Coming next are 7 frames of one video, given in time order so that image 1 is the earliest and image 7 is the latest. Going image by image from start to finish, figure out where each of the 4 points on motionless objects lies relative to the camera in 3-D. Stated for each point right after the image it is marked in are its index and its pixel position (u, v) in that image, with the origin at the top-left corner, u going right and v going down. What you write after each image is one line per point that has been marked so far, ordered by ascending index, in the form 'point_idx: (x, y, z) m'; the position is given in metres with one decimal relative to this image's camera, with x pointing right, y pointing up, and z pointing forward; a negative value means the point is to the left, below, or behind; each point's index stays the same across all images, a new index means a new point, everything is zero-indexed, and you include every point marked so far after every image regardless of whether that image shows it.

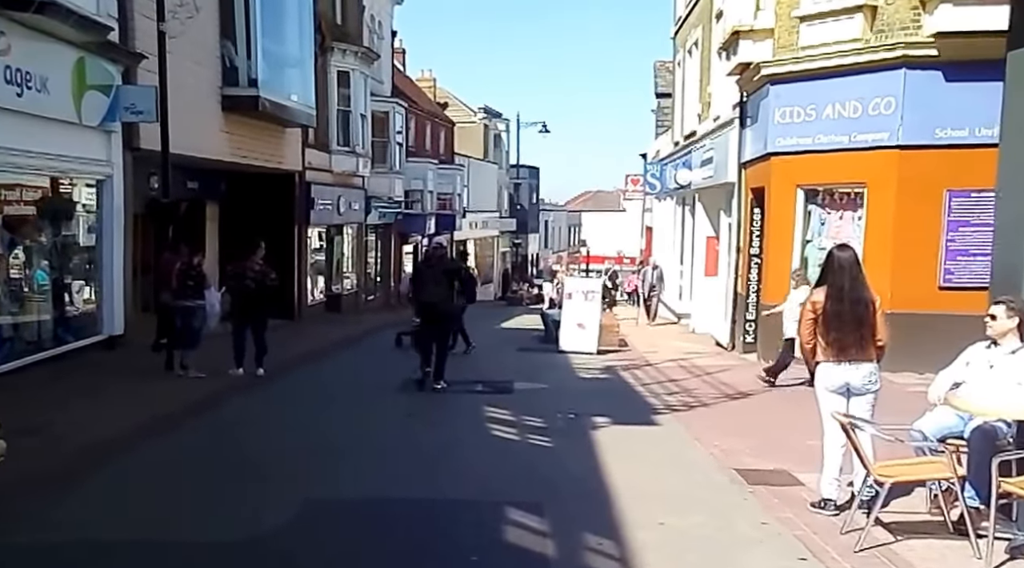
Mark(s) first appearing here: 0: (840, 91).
0: (+4.6, +2.7, +13.6) m
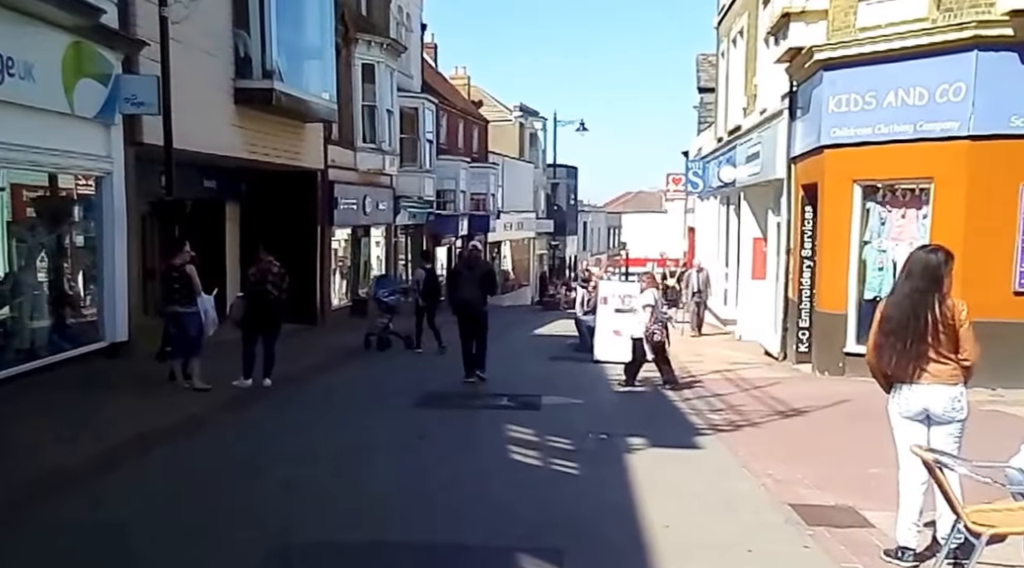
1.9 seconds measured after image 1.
0: (+5.0, +2.6, +12.4) m
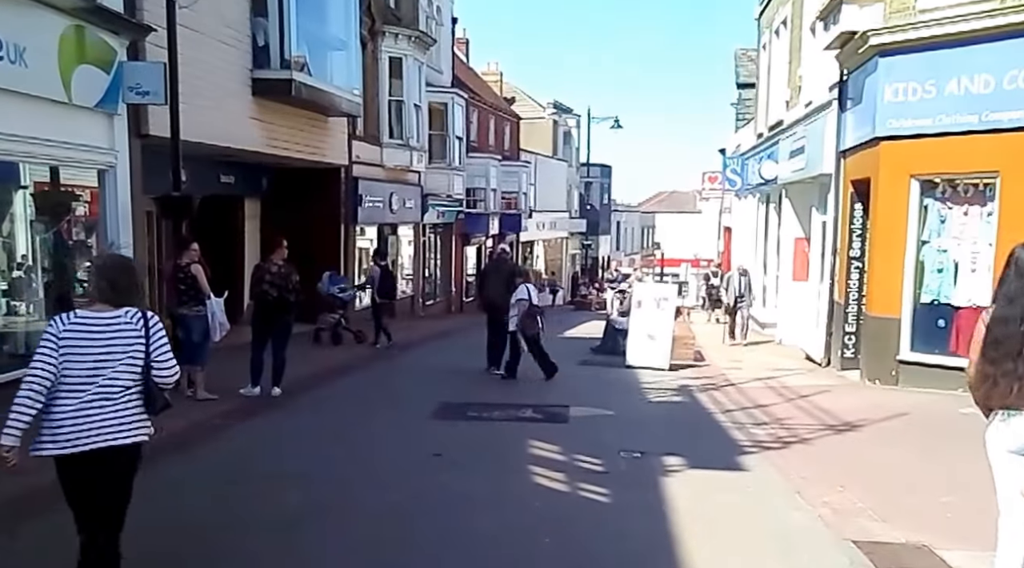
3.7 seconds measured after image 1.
0: (+5.3, +2.6, +11.3) m
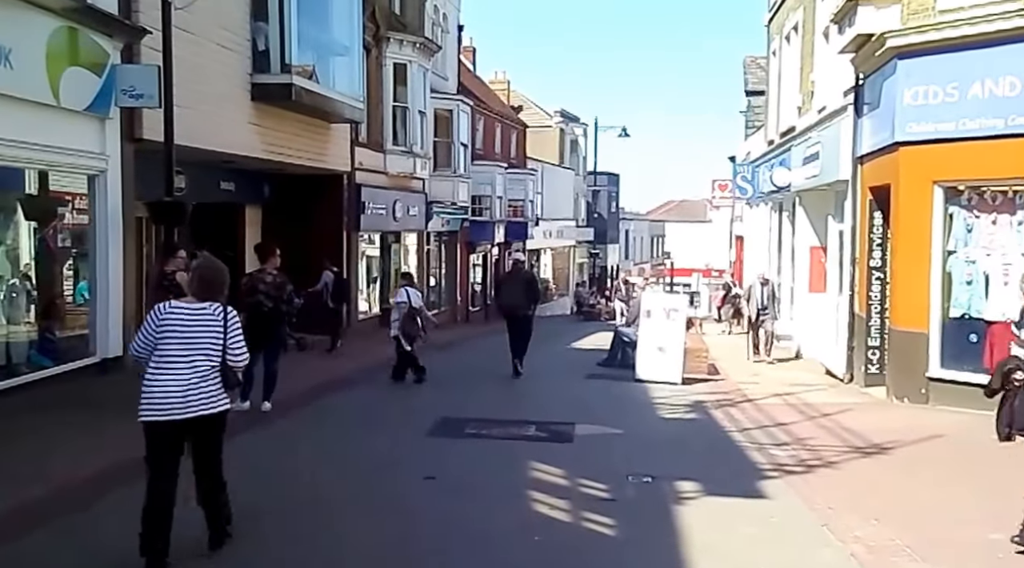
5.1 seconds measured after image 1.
0: (+5.4, +2.5, +10.9) m
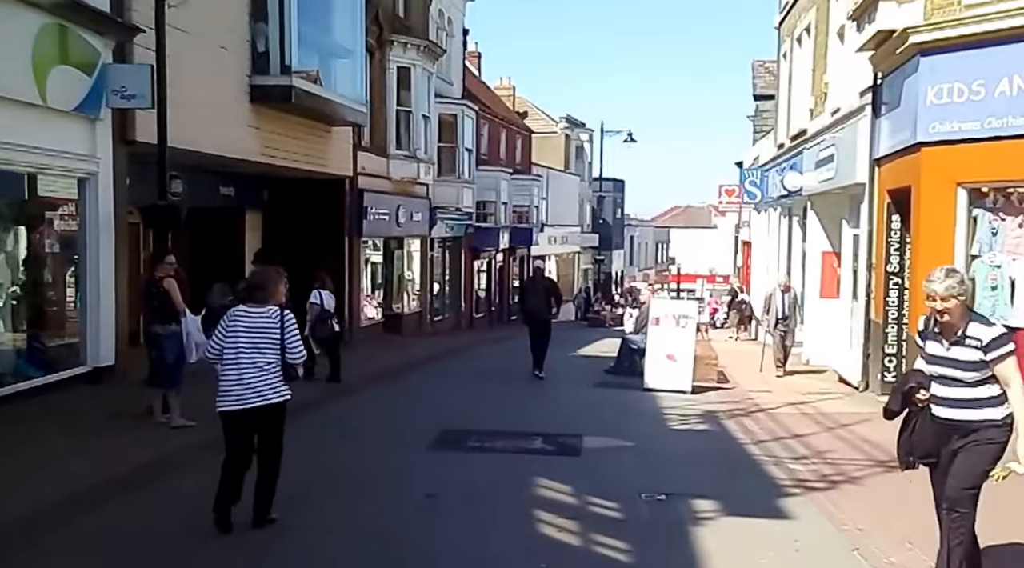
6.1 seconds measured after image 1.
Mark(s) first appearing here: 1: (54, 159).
0: (+5.5, +2.4, +10.4) m
1: (-4.7, +1.3, +10.0) m
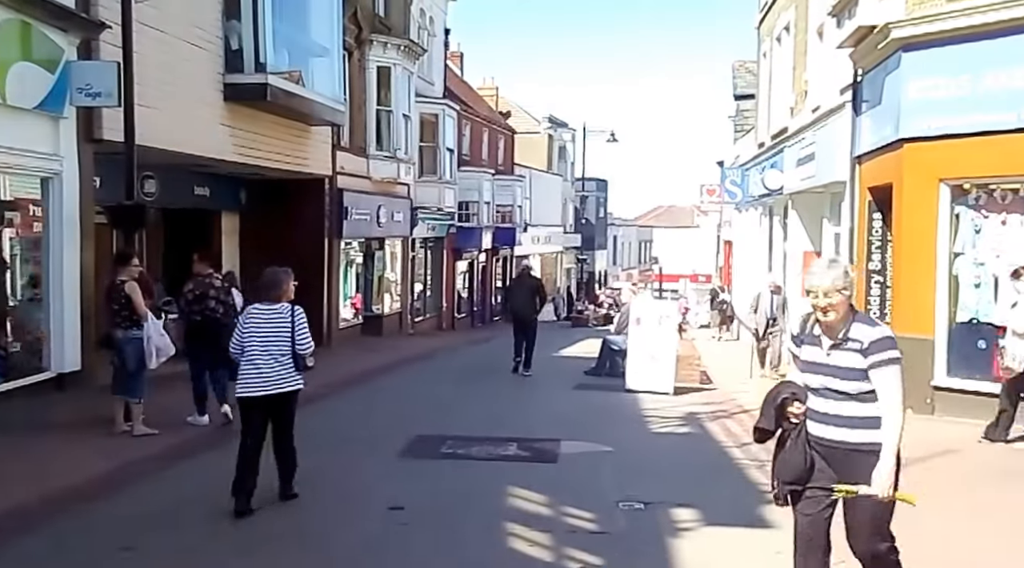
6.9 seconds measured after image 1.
0: (+5.2, +2.4, +10.3) m
1: (-5.0, +1.3, +9.8) m
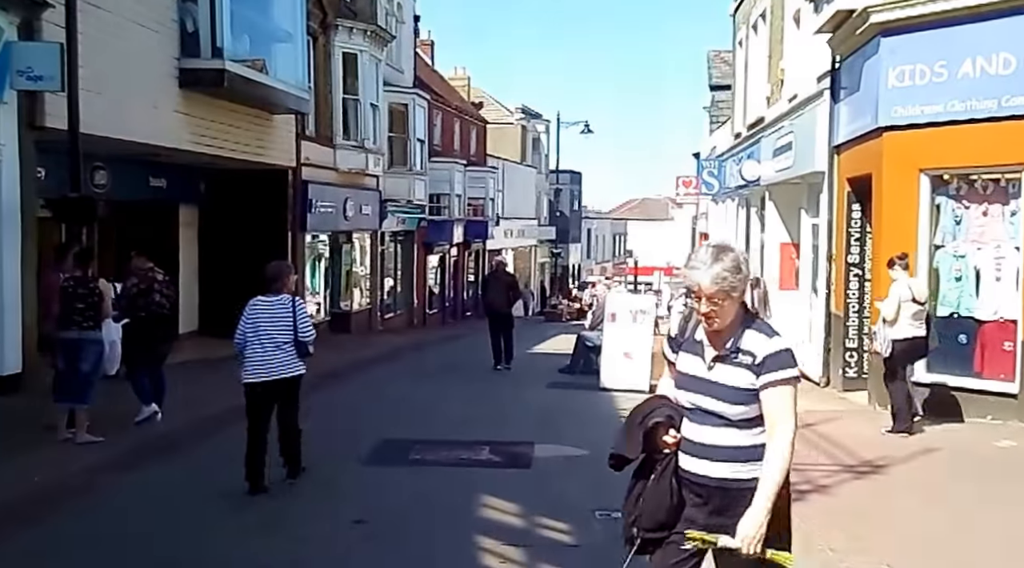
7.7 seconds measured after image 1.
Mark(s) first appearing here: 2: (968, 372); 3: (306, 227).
0: (+4.9, +2.5, +10.0) m
1: (-5.3, +1.3, +9.2) m
2: (+4.9, -1.0, +10.5) m
3: (-4.1, +1.1, +19.5) m
